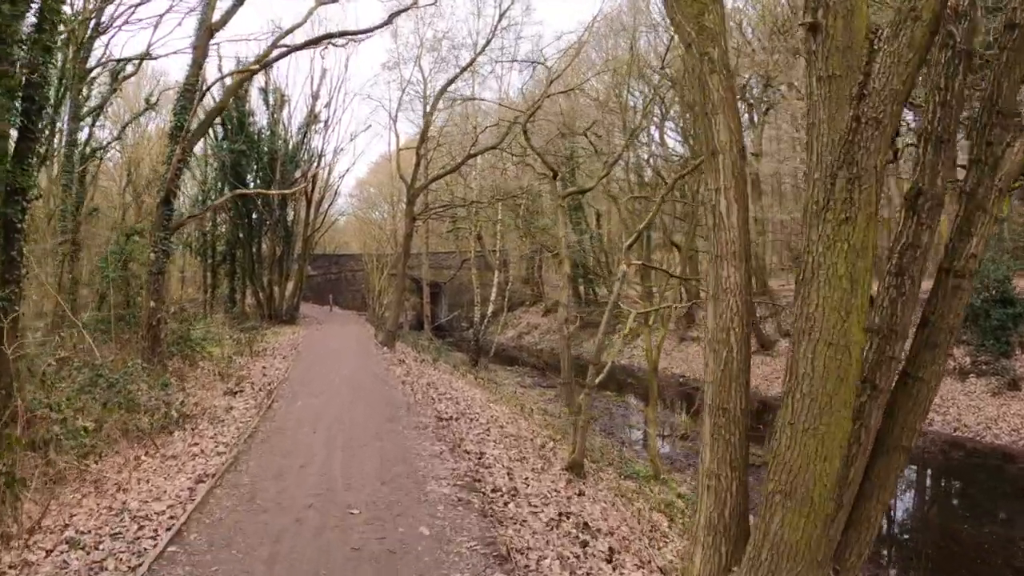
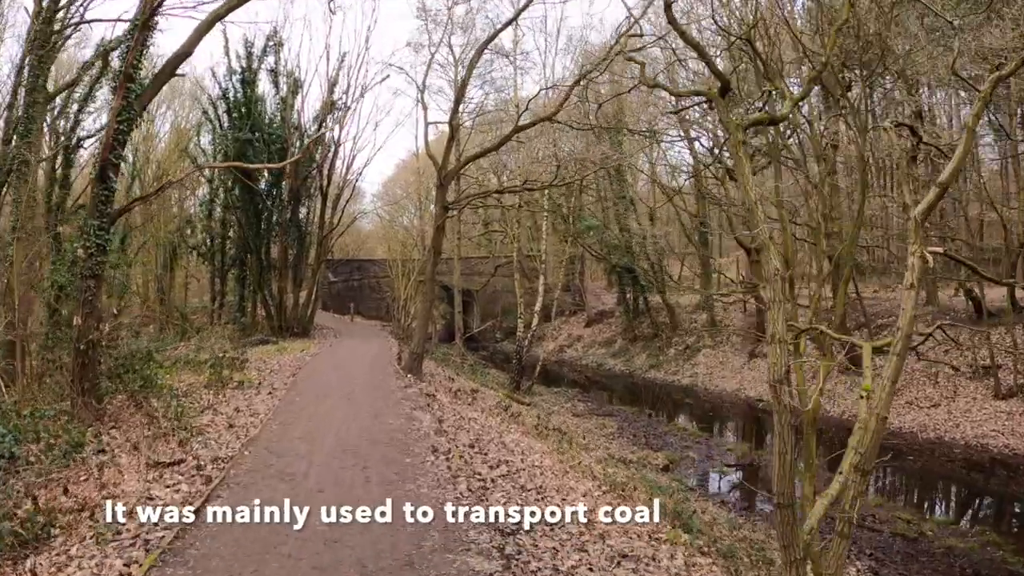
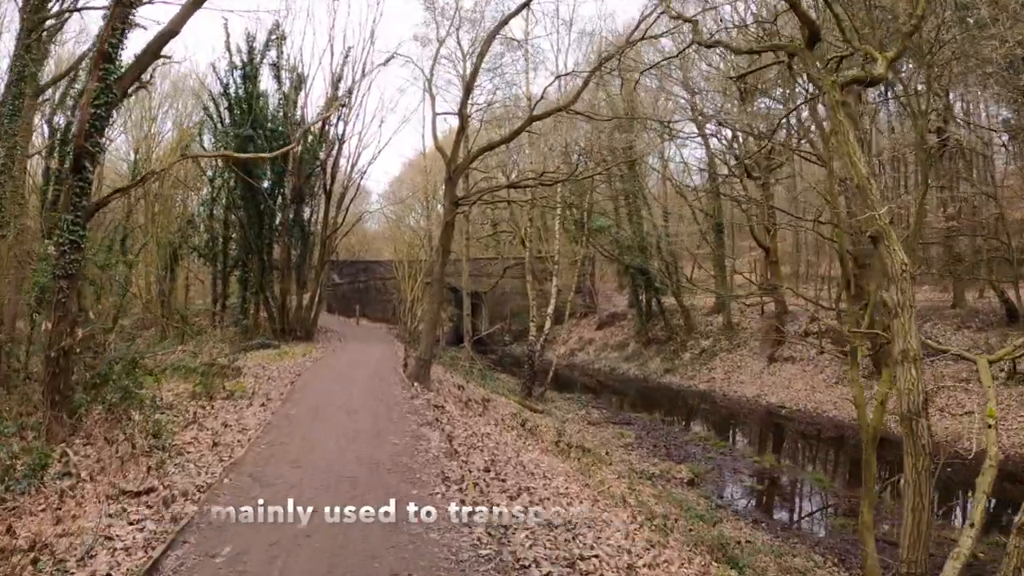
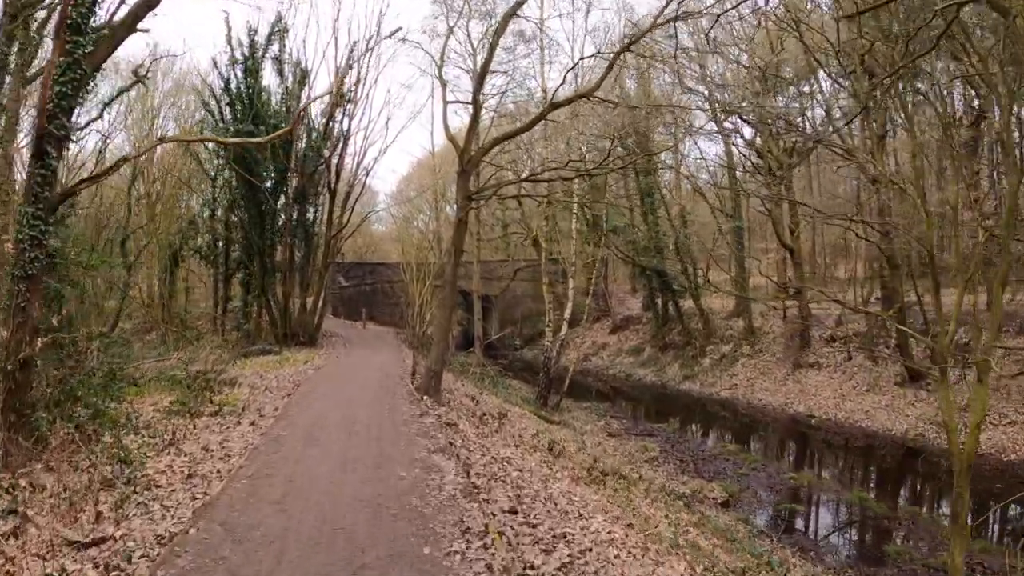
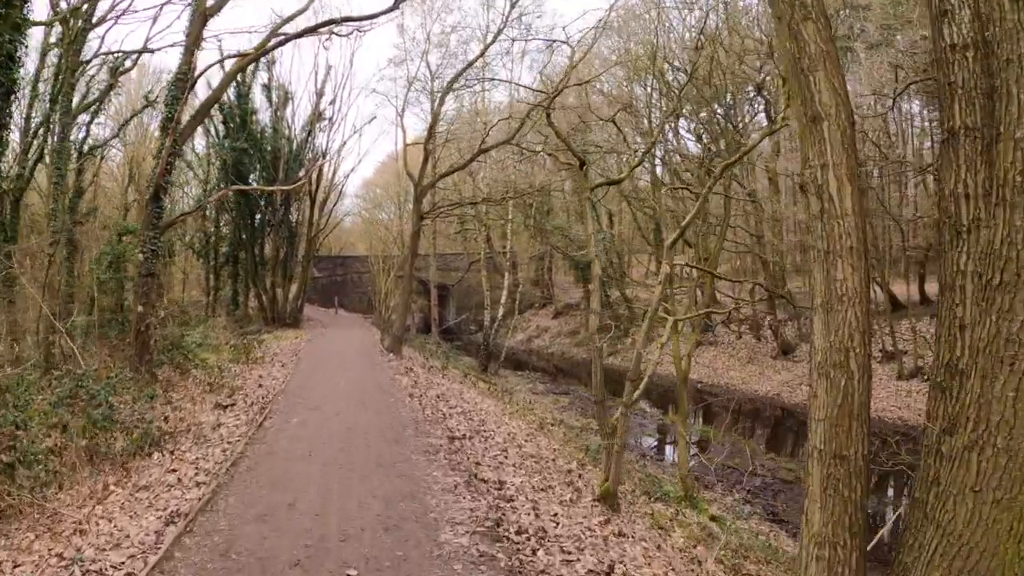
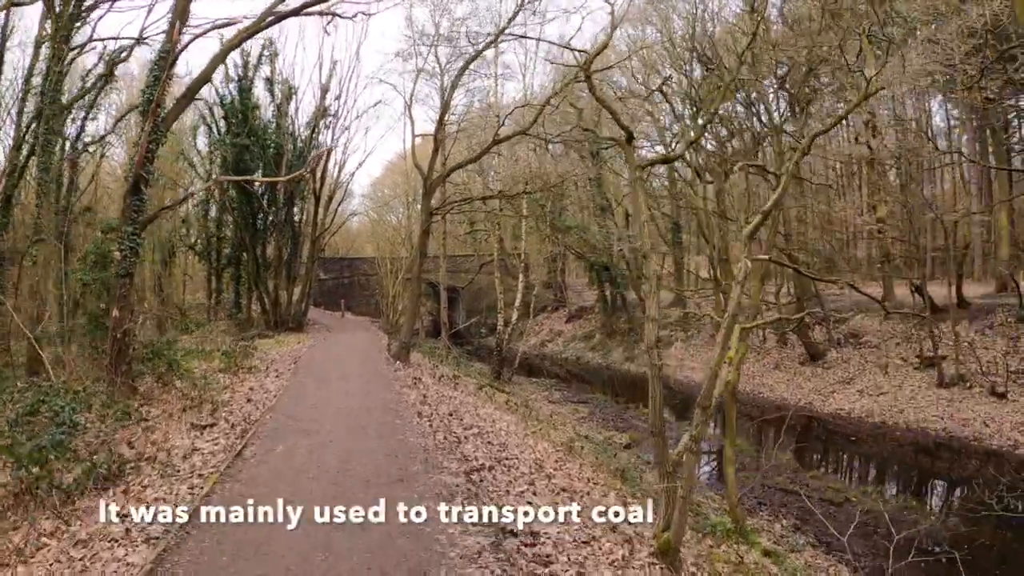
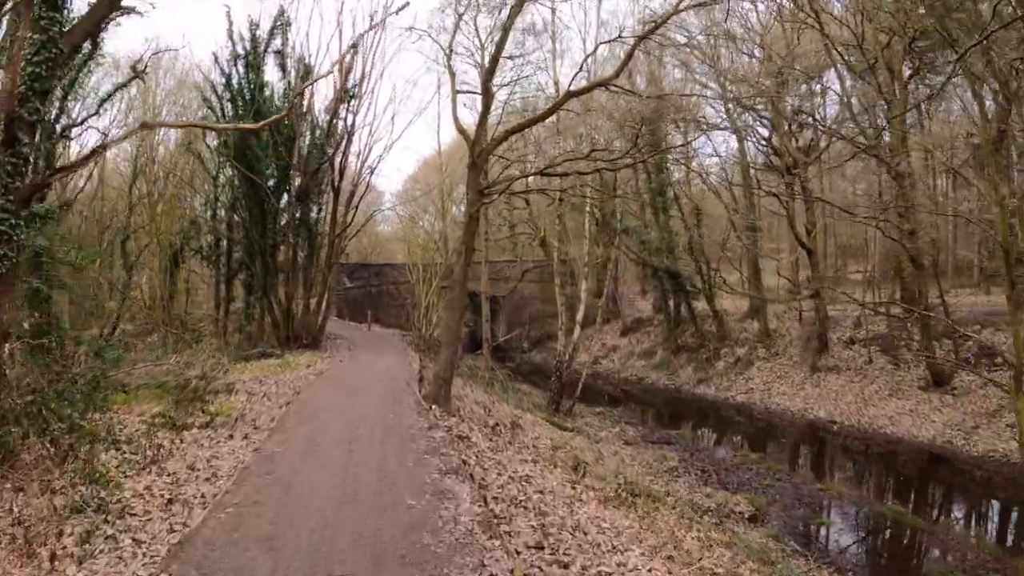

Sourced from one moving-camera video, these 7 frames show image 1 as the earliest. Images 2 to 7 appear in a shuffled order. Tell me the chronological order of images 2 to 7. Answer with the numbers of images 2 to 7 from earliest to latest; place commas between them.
5, 6, 2, 3, 4, 7
